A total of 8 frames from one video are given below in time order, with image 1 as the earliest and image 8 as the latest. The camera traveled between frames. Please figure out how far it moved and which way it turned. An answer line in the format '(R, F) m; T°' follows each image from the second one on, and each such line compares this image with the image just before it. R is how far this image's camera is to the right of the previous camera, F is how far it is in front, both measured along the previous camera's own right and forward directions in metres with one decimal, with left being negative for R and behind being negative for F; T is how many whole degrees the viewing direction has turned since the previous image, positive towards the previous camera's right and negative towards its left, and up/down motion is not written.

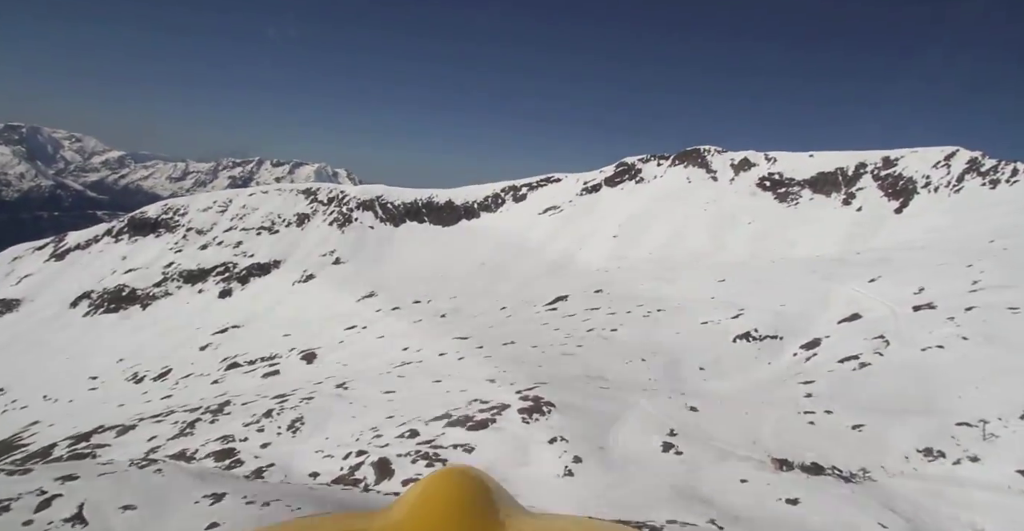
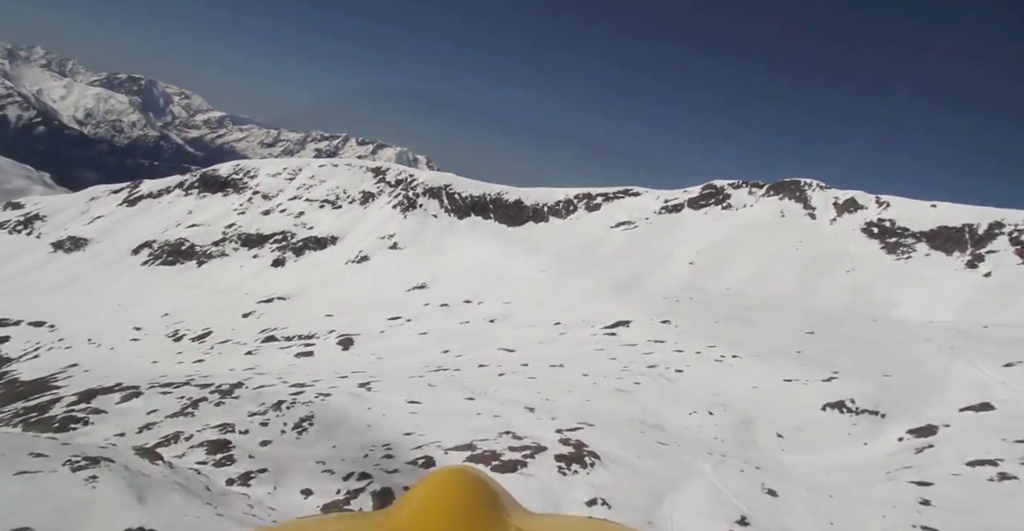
(0.0, +6.5) m; -5°
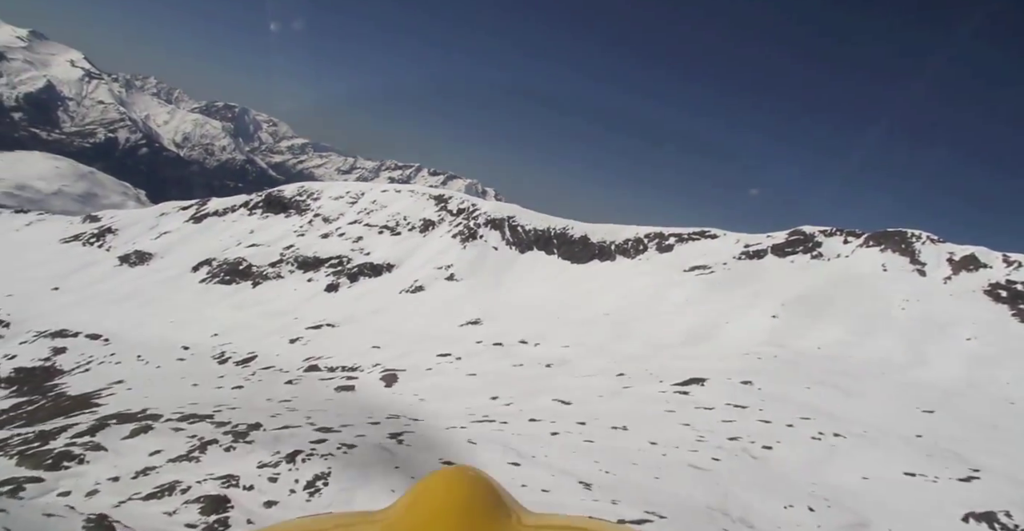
(0.0, +6.7) m; -5°
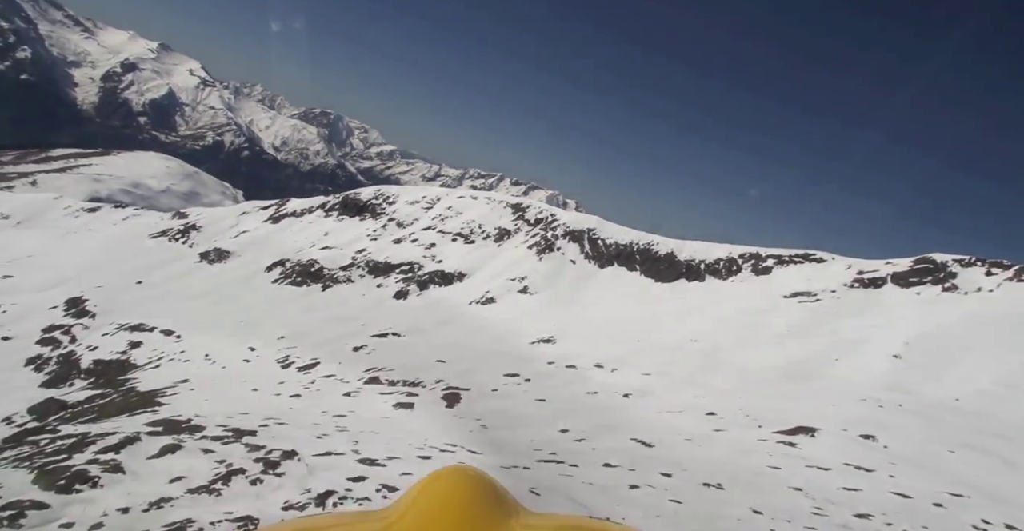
(-0.1, +6.6) m; -6°
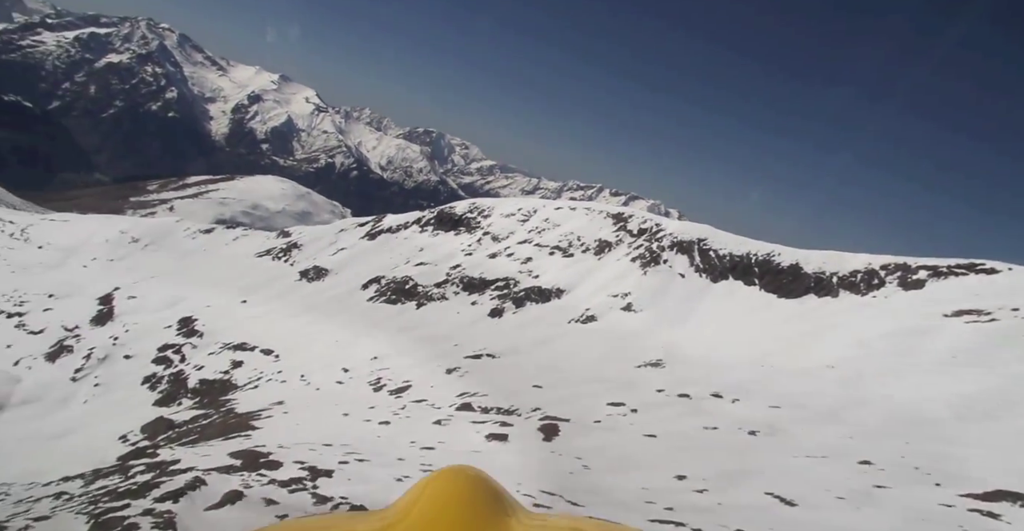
(-0.2, +7.0) m; -7°
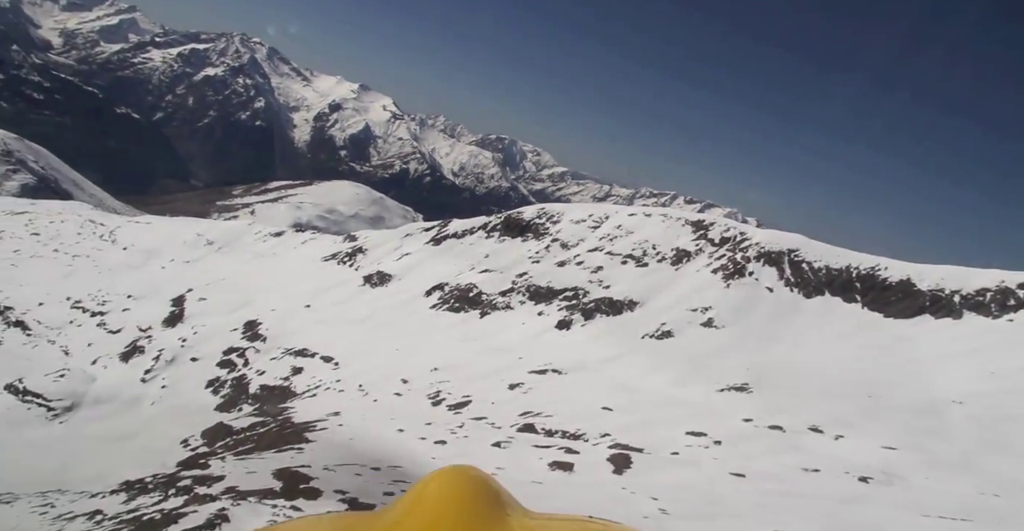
(+0.1, +6.5) m; -5°
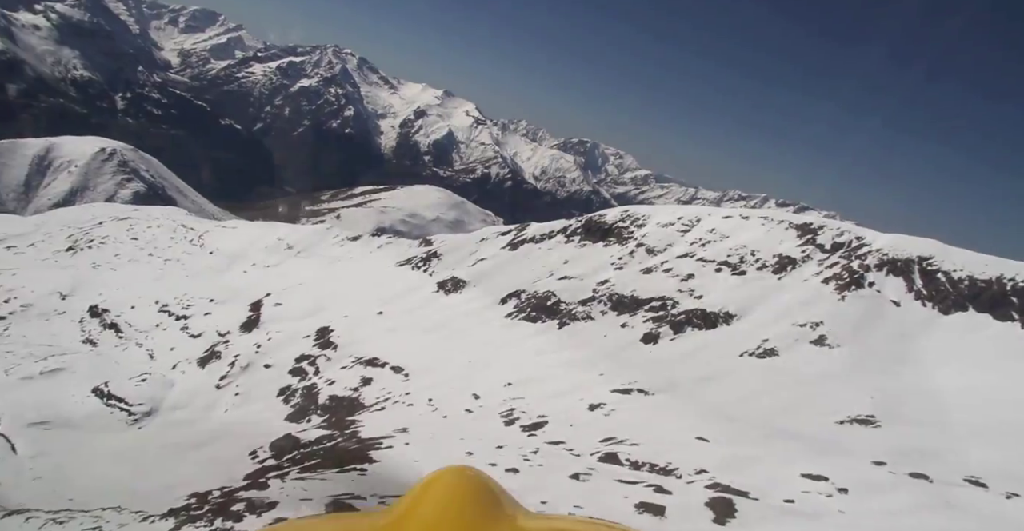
(0.0, +8.1) m; -6°
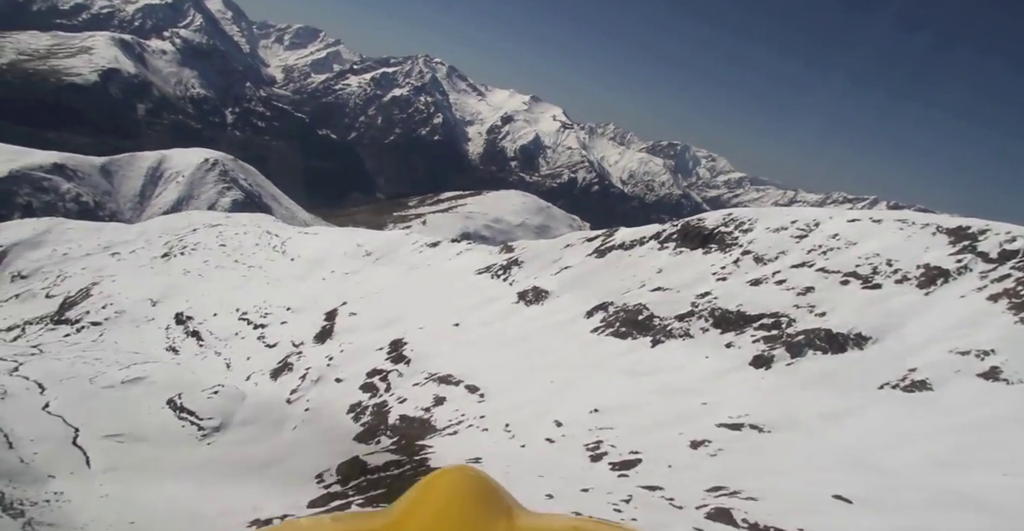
(0.0, +11.4) m; -6°
